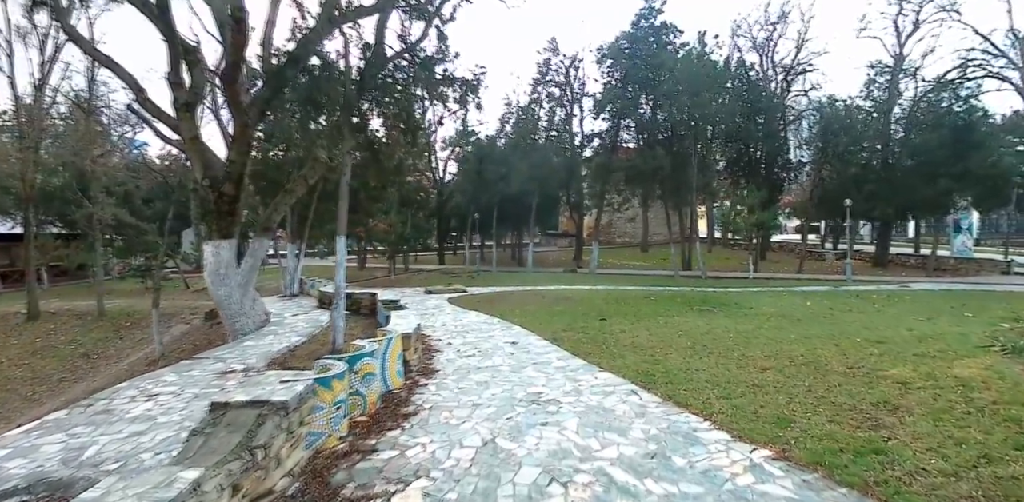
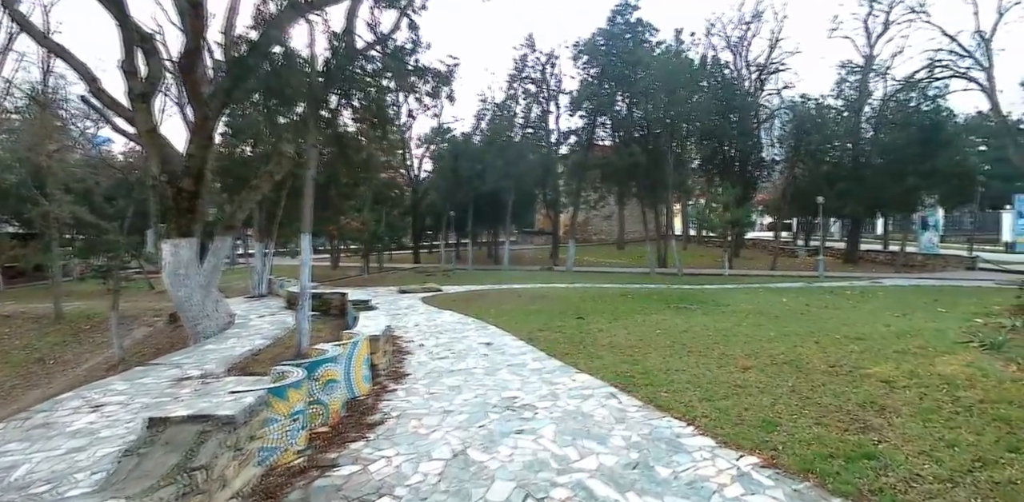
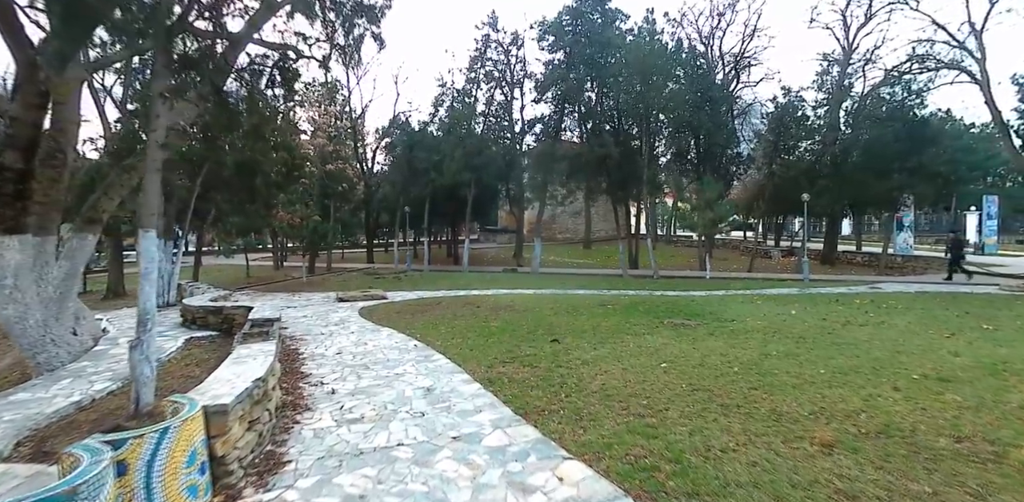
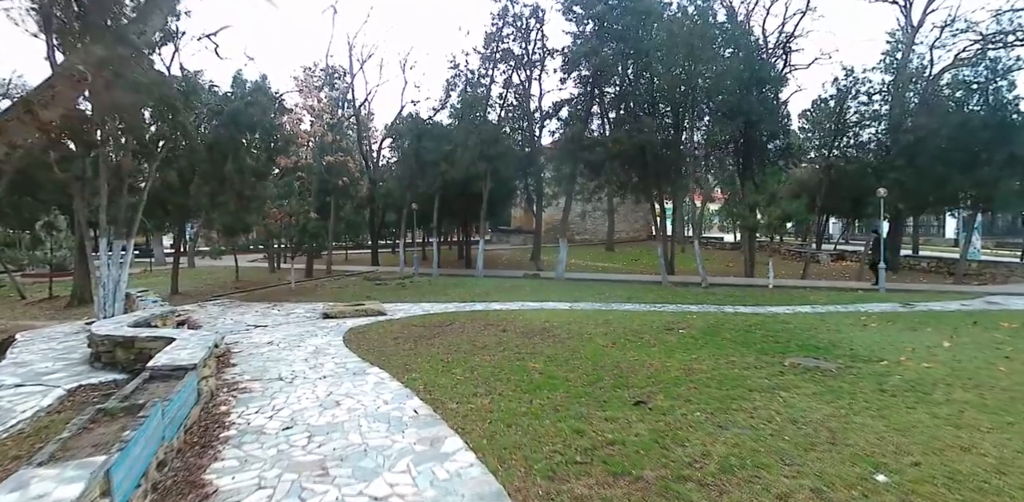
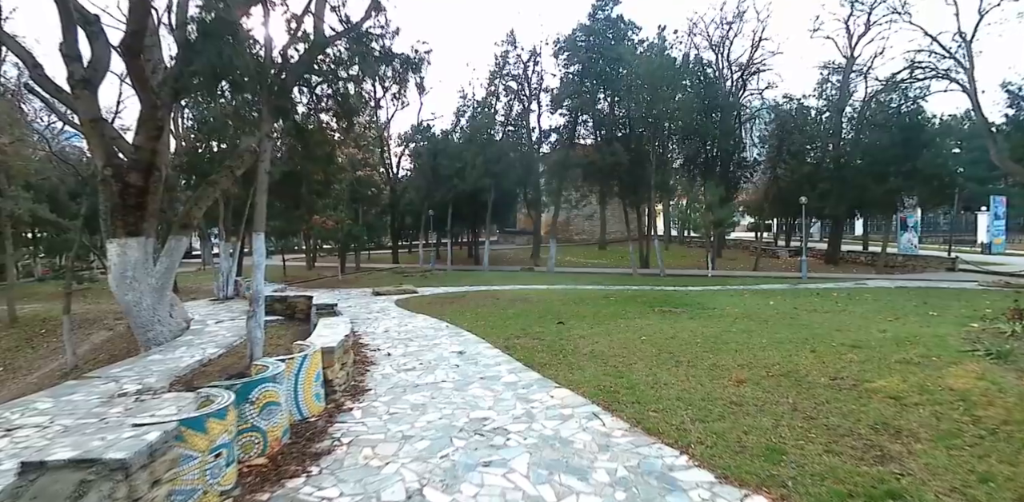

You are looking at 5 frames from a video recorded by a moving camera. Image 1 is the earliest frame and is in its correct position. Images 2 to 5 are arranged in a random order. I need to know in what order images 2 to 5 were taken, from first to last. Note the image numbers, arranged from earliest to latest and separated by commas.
2, 5, 3, 4
